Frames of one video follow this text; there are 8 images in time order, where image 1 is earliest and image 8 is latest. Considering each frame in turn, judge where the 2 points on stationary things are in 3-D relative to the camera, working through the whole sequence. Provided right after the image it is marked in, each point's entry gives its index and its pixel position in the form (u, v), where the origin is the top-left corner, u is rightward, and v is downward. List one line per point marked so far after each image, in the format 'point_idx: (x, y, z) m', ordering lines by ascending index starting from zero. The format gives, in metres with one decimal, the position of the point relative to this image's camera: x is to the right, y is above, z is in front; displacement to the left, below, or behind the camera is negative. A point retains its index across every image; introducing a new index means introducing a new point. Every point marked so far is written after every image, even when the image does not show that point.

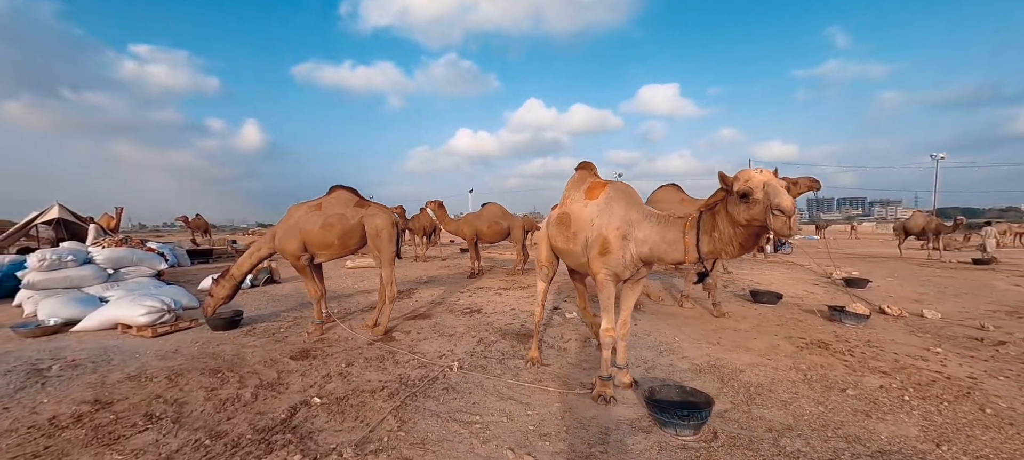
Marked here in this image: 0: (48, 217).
0: (-12.2, +0.3, +10.5) m
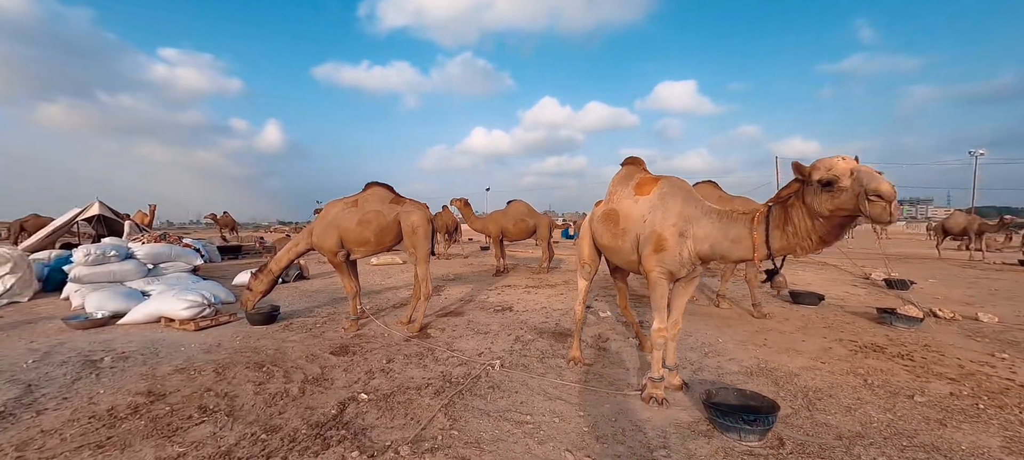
0: (-11.4, +0.4, +10.8) m
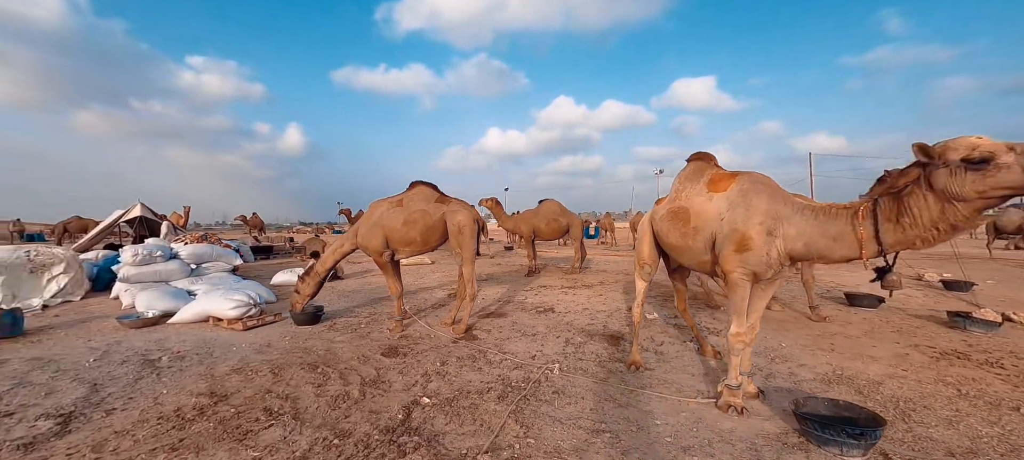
0: (-10.6, +0.4, +11.1) m
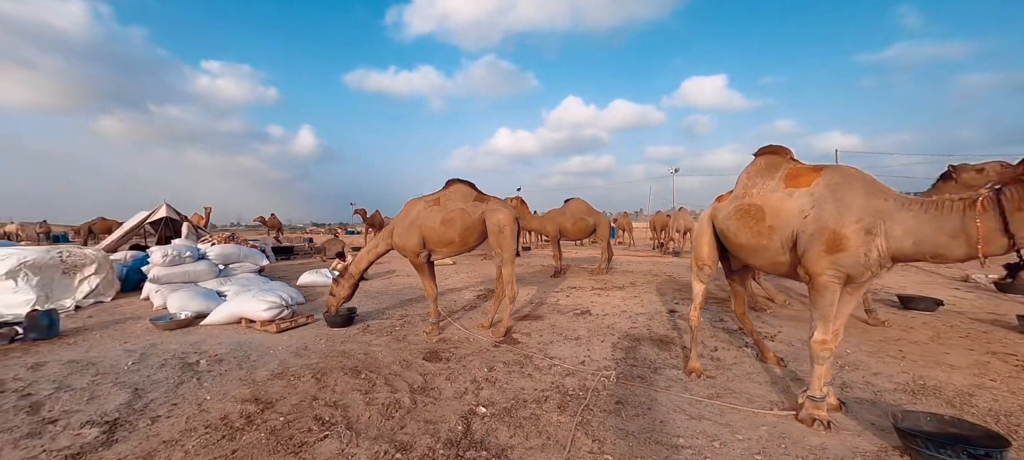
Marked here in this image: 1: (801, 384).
0: (-9.9, +0.4, +11.1) m
1: (+2.9, -1.6, +4.0) m
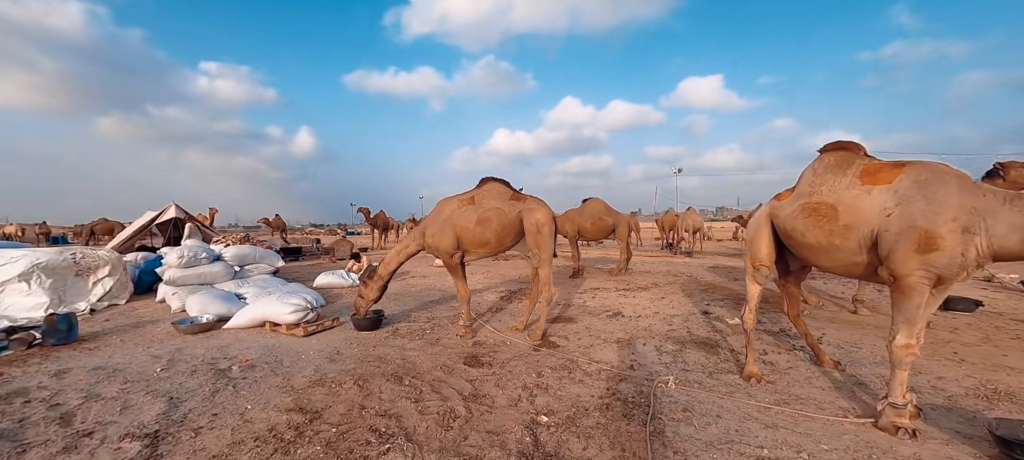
0: (-9.4, +0.4, +10.9) m
1: (+3.4, -1.5, +3.9) m
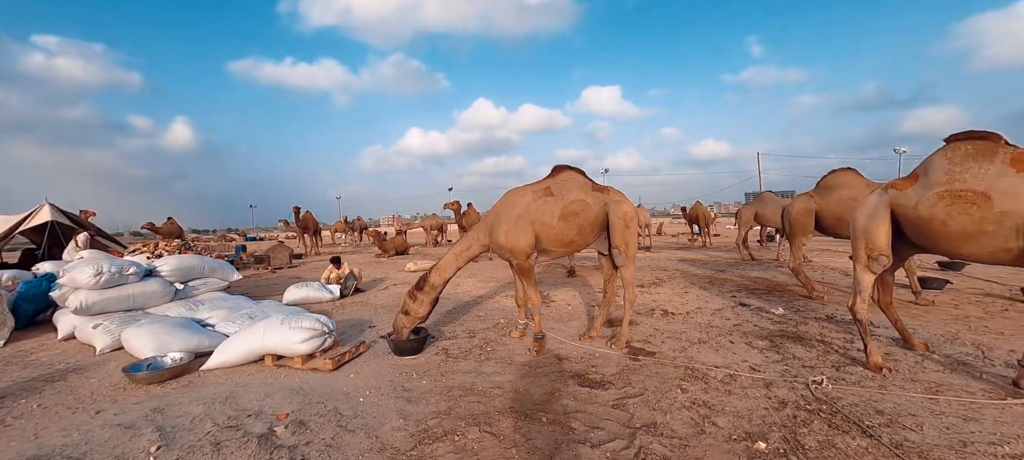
0: (-9.5, +0.2, +7.9) m
1: (+4.7, -1.4, +4.1) m
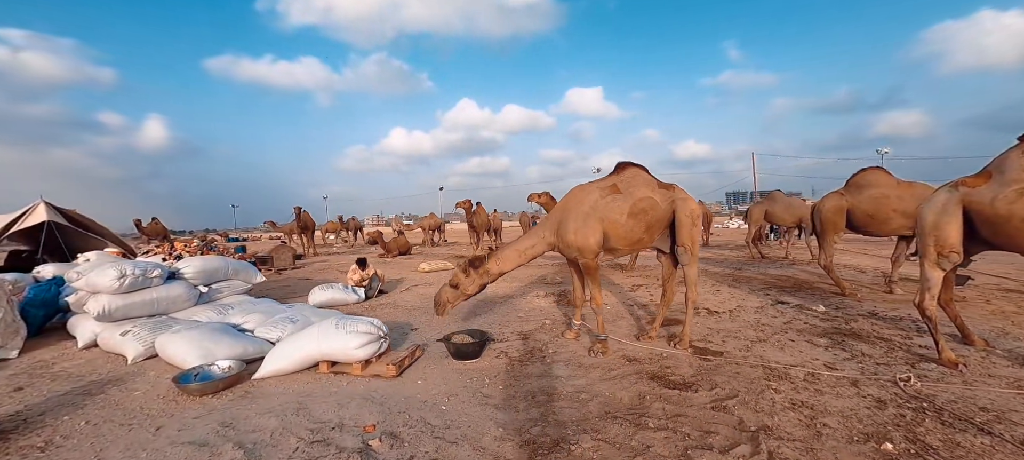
0: (-8.9, +0.2, +7.3) m
1: (+5.5, -1.4, +4.1) m
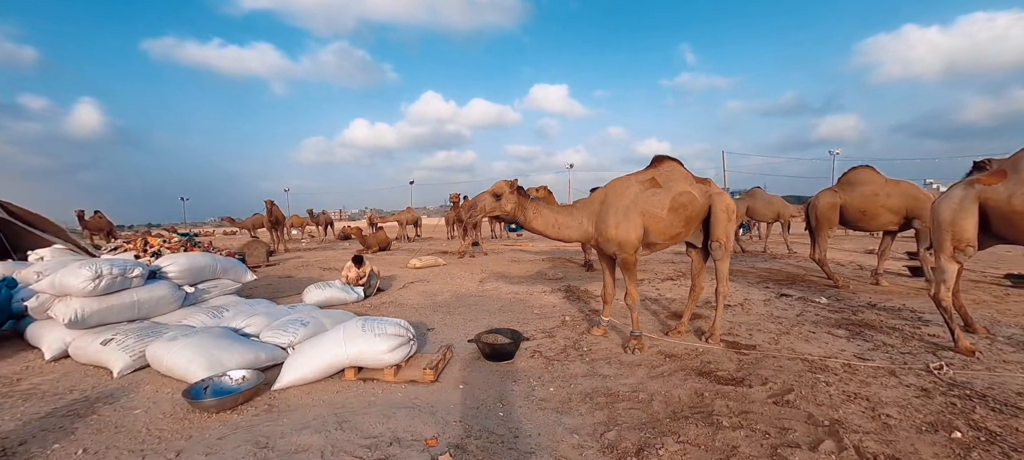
0: (-8.7, +0.3, +6.3) m
1: (+5.9, -1.3, +4.4) m
